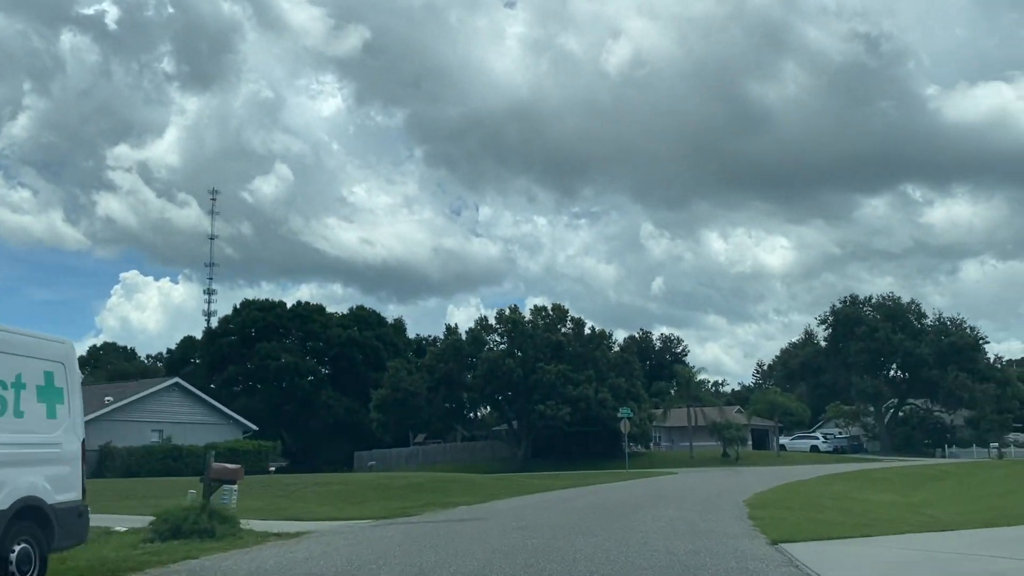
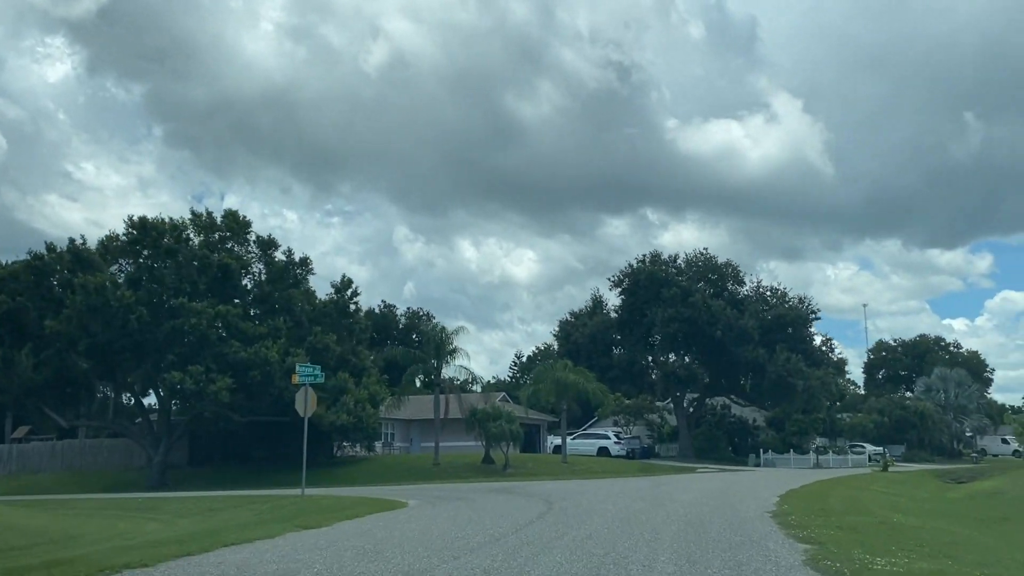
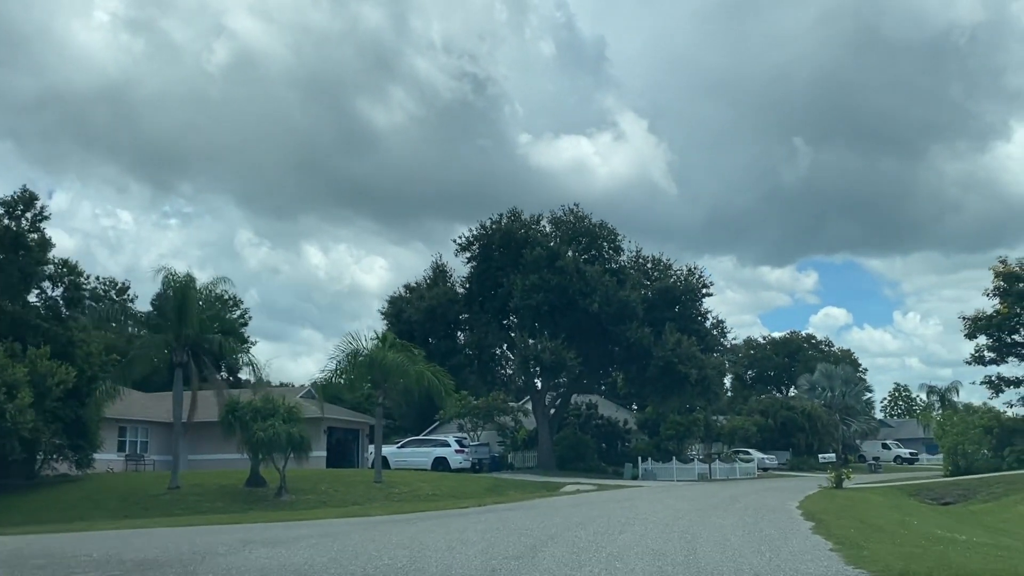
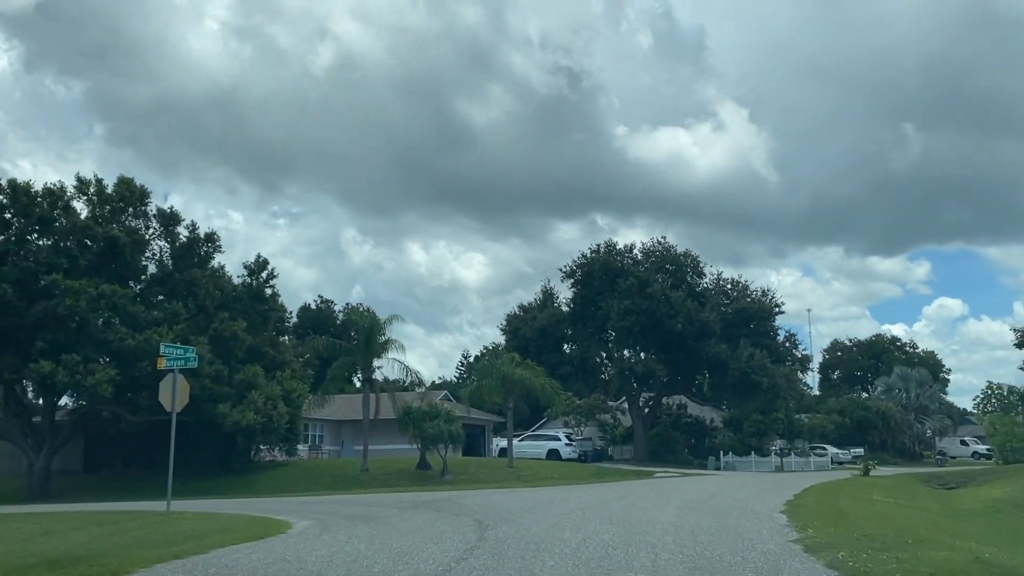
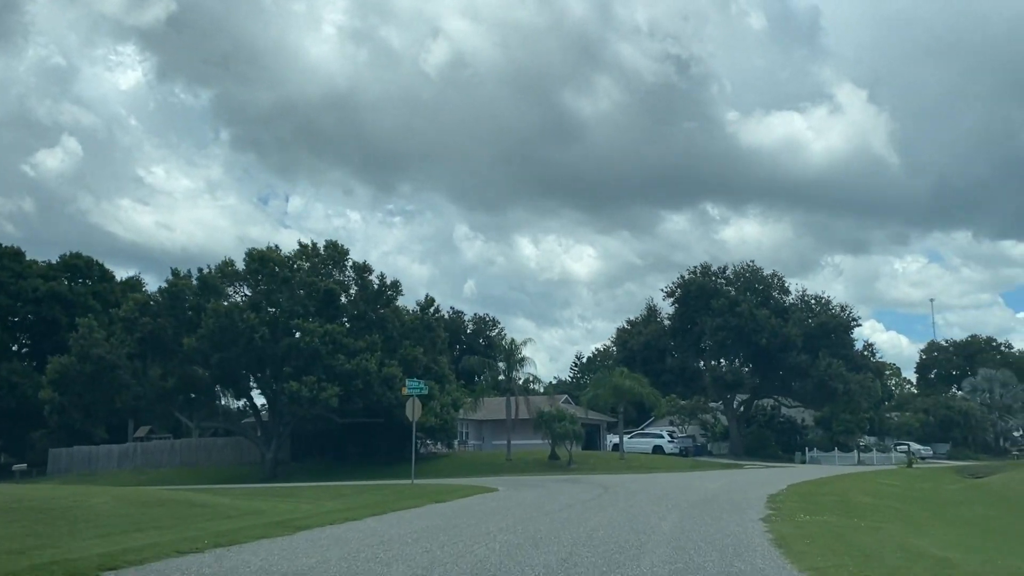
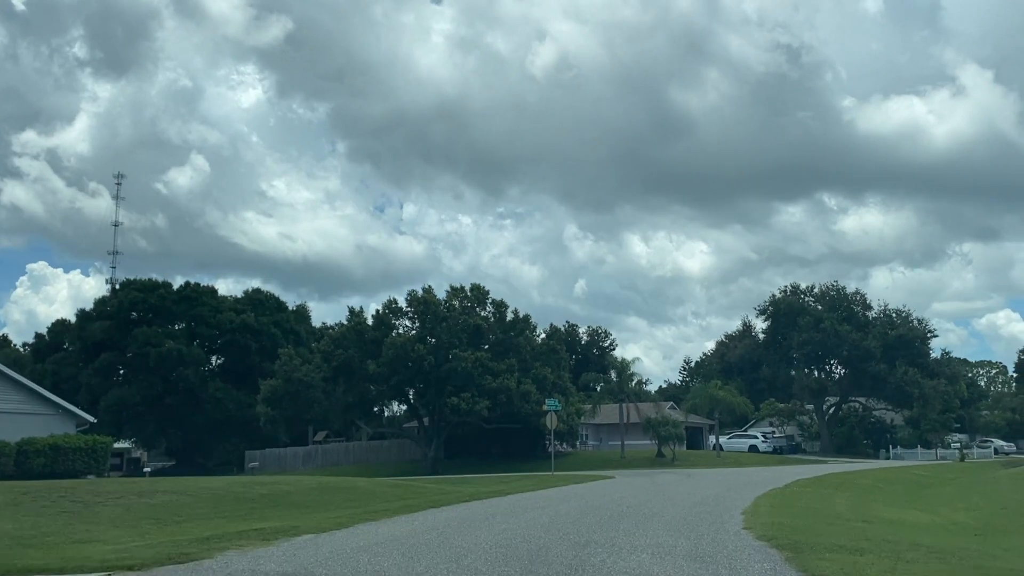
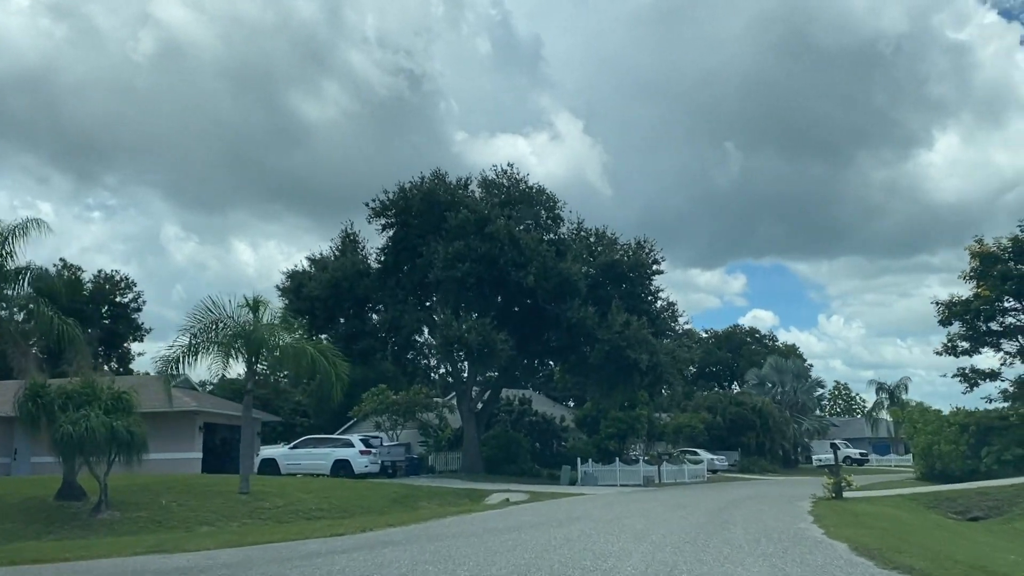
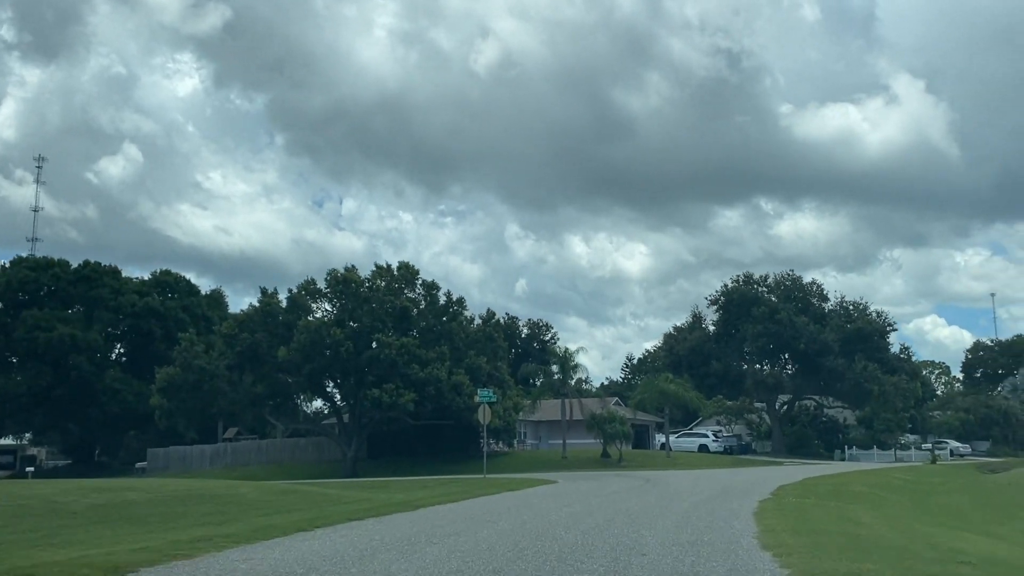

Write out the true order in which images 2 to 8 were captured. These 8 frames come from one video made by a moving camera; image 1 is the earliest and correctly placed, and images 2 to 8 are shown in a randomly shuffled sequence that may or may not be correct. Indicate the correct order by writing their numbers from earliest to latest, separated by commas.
6, 8, 5, 2, 4, 3, 7
